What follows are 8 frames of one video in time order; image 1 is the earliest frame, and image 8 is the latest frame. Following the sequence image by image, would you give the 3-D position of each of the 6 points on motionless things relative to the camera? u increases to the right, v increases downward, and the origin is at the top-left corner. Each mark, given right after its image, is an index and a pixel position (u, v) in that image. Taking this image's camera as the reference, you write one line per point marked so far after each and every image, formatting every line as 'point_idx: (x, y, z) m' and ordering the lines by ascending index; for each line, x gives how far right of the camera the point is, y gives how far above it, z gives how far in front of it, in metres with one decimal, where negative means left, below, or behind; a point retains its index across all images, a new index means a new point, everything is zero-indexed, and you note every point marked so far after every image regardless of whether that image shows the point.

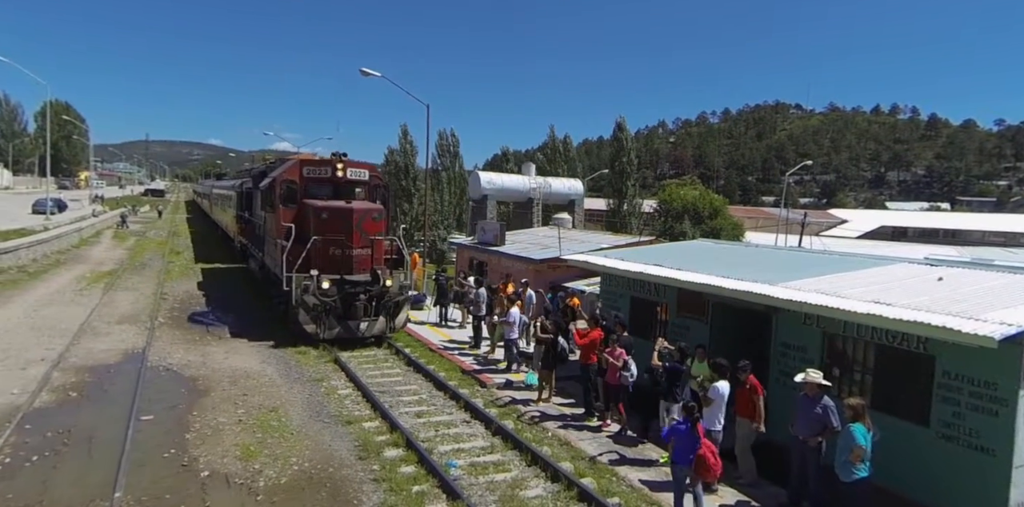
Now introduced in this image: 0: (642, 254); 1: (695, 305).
0: (+2.8, 0.0, +12.9) m
1: (+3.3, -0.9, +10.7) m
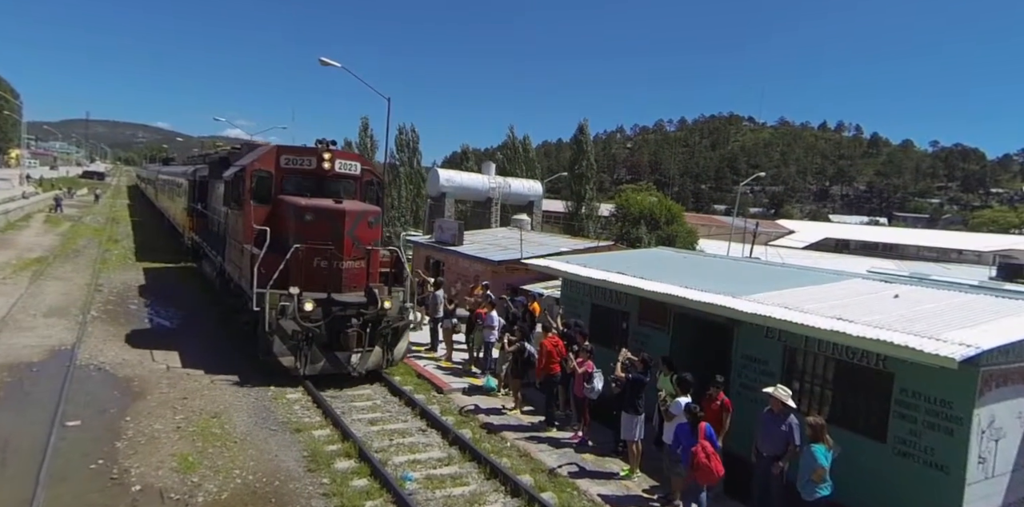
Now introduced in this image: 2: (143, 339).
0: (+2.0, -0.2, +12.8) m
1: (+2.6, -1.1, +10.7) m
2: (-7.5, -1.9, +12.2) m
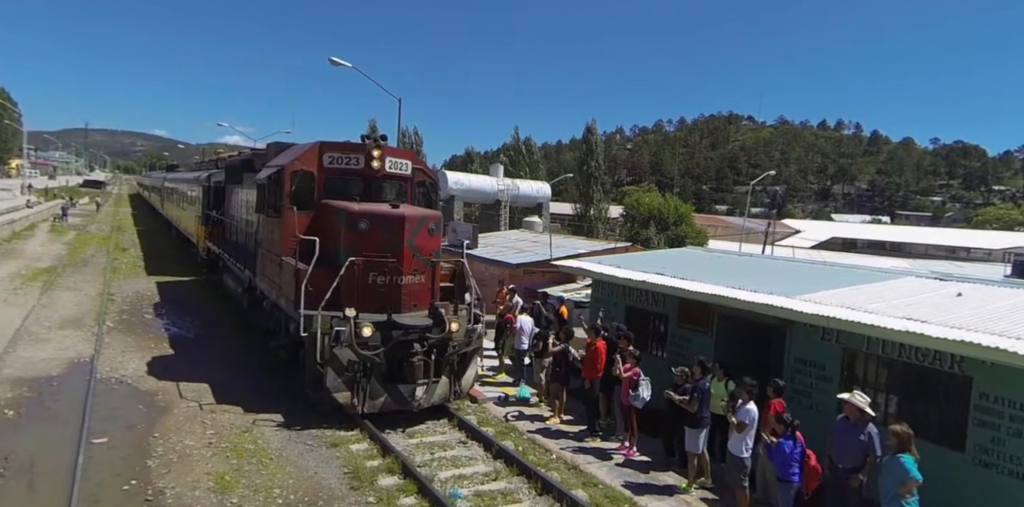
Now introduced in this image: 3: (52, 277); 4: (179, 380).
0: (+2.6, -0.2, +12.4) m
1: (+3.3, -1.1, +10.3) m
2: (-6.8, -2.1, +11.8) m
3: (-15.1, -0.8, +19.4) m
4: (-5.8, -2.3, +10.2) m
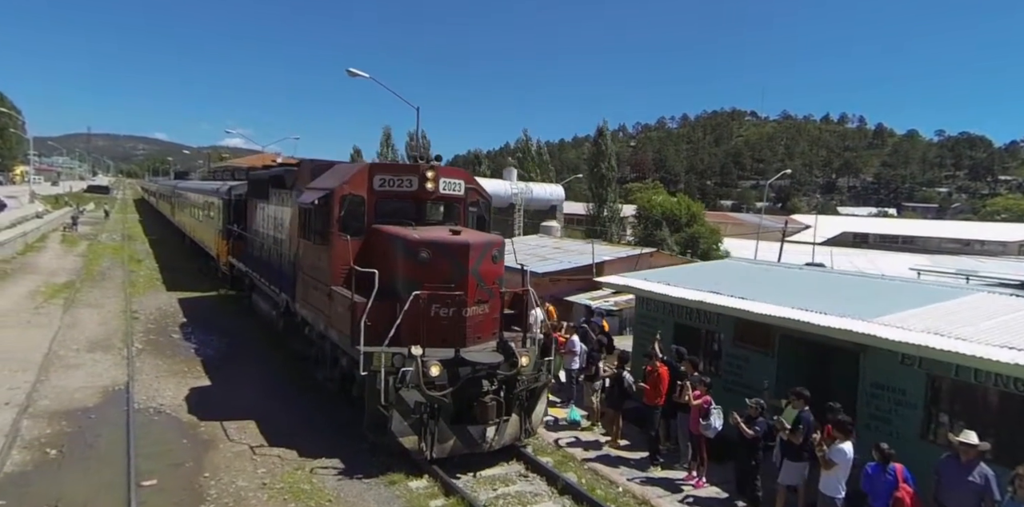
0: (+3.5, -0.5, +12.0) m
1: (+4.1, -1.4, +9.9) m
2: (-5.9, -2.5, +11.4) m
3: (-14.2, -1.3, +19.0) m
4: (-4.9, -2.7, +9.9) m
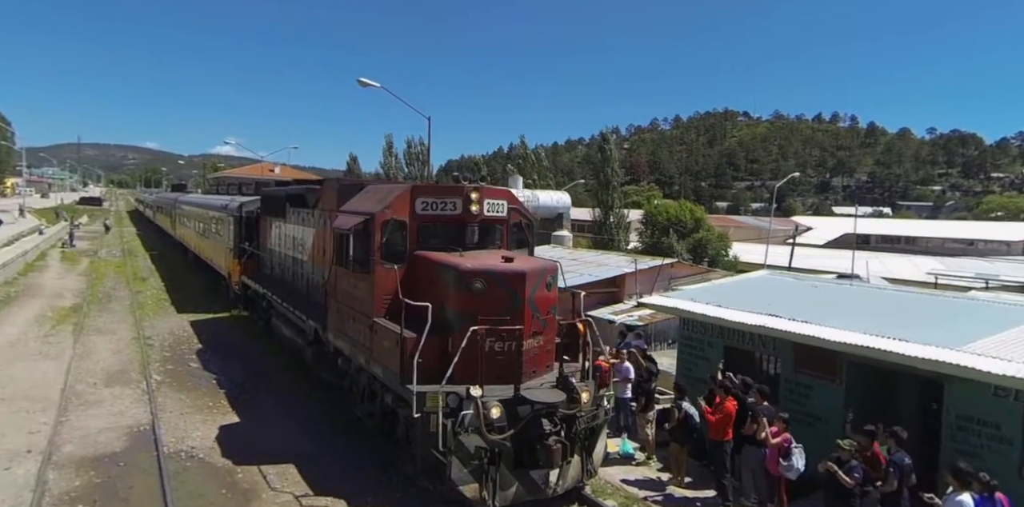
0: (+4.3, -0.9, +11.5) m
1: (+5.0, -1.7, +9.4) m
2: (-5.1, -3.0, +10.8) m
3: (-13.5, -2.0, +18.4) m
4: (-4.1, -3.2, +9.3) m
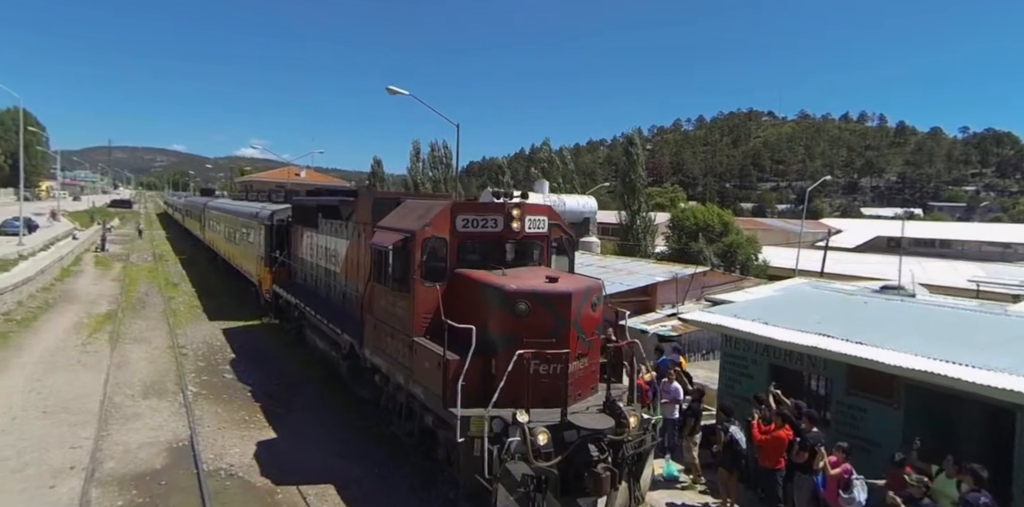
0: (+5.0, -1.1, +11.2) m
1: (+5.6, -2.0, +9.0) m
2: (-4.4, -3.3, +10.7) m
3: (-12.5, -2.3, +18.6) m
4: (-3.4, -3.5, +9.2) m
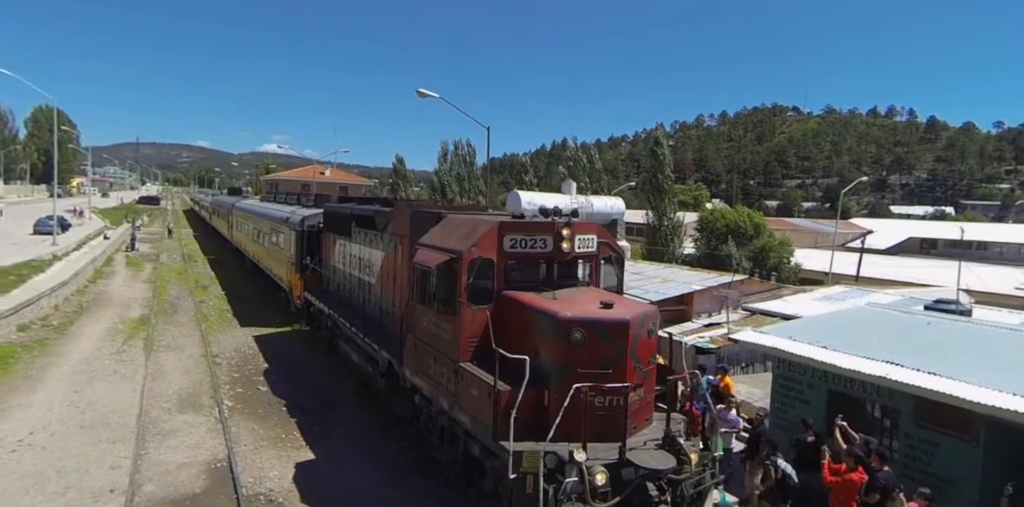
0: (+5.8, -1.5, +10.6) m
1: (+6.3, -2.4, +8.4) m
2: (-3.6, -3.6, +10.5) m
3: (-11.5, -2.5, +18.6) m
4: (-2.7, -3.8, +8.9) m
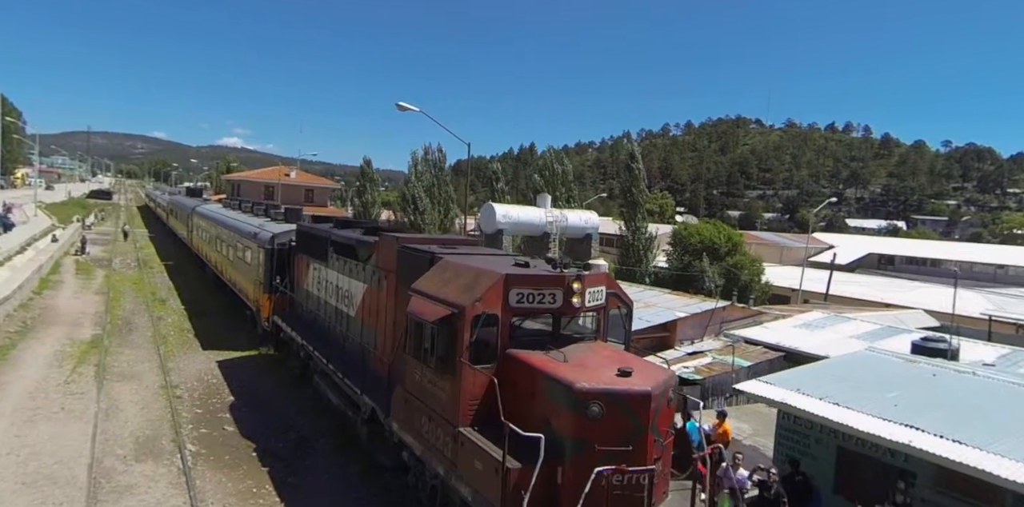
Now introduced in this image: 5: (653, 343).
0: (+5.7, -2.3, +10.3) m
1: (+6.4, -3.3, +8.1) m
2: (-3.7, -4.3, +9.6) m
3: (-12.0, -3.0, +17.2) m
4: (-2.7, -4.5, +8.1) m
5: (+4.7, -3.1, +19.7) m
